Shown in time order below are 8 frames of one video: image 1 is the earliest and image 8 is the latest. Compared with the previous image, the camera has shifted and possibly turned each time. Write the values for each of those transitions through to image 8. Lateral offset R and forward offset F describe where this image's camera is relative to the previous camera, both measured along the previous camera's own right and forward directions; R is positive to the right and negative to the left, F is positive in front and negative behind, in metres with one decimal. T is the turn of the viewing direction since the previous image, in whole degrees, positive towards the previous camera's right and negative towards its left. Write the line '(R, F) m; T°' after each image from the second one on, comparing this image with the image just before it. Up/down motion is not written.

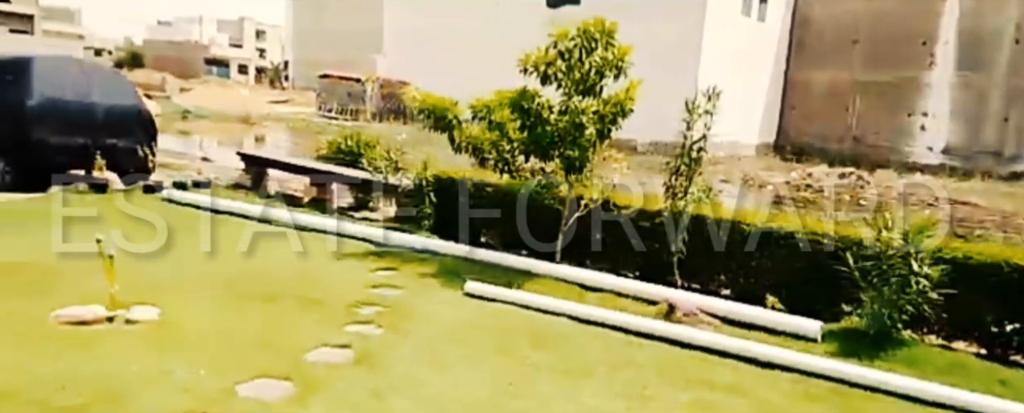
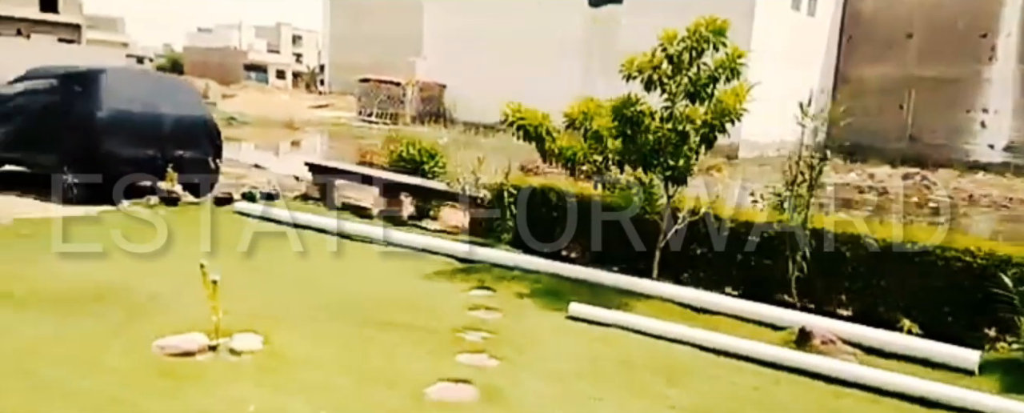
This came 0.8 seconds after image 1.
(-0.4, +0.3) m; -3°
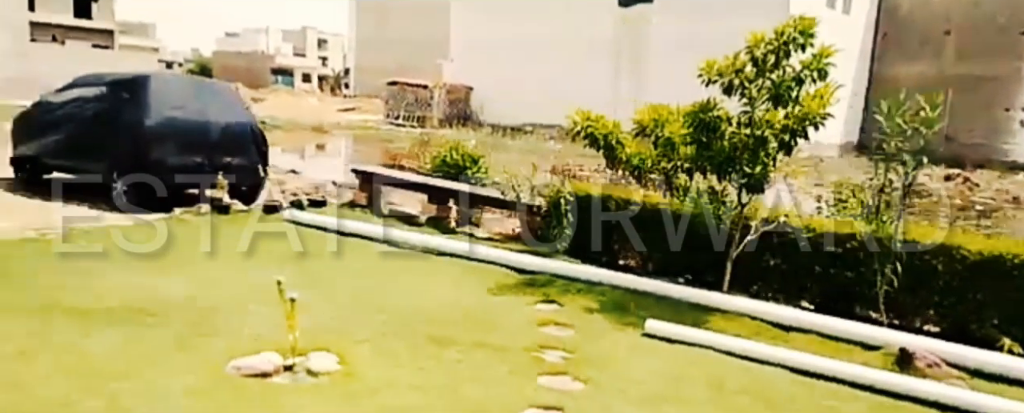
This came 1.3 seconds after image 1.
(-0.3, +0.1) m; -2°
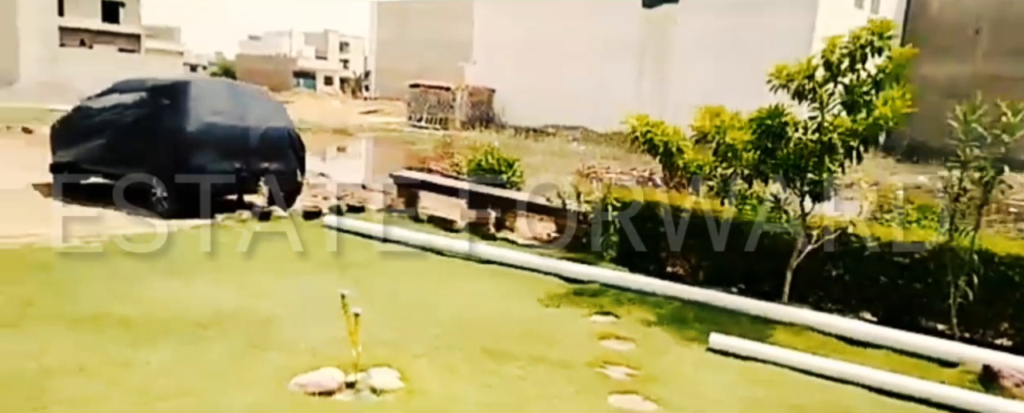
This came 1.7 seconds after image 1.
(-0.2, +0.1) m; -2°
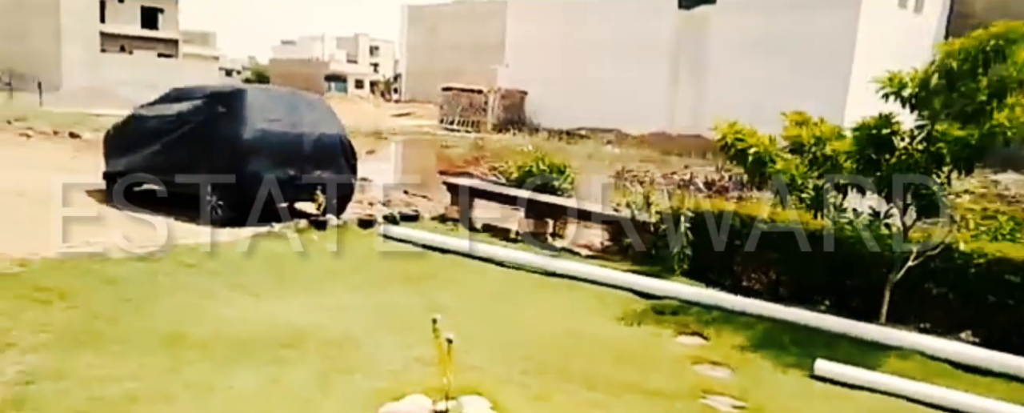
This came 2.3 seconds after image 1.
(-0.3, +0.2) m; -2°
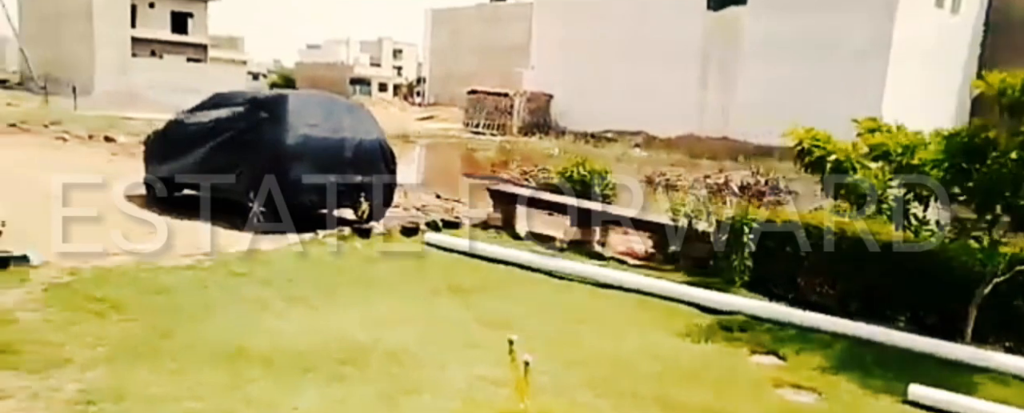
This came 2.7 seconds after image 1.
(-0.2, +0.2) m; -2°
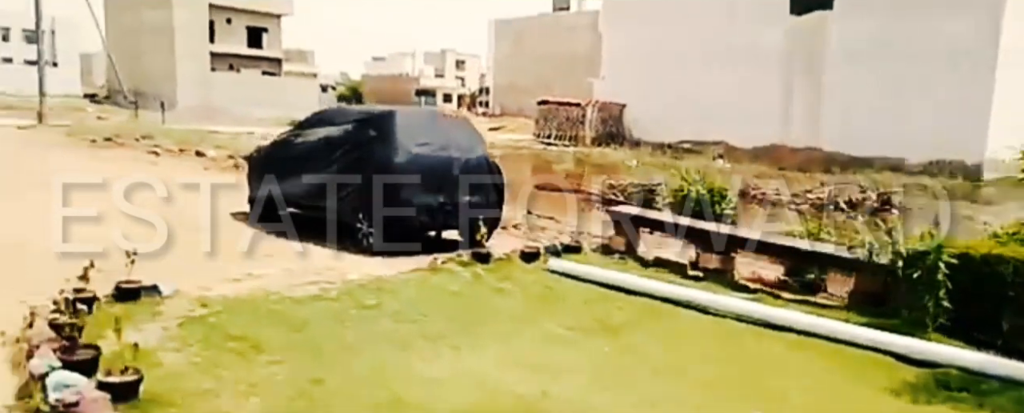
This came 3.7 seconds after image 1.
(-0.6, +0.4) m; -5°
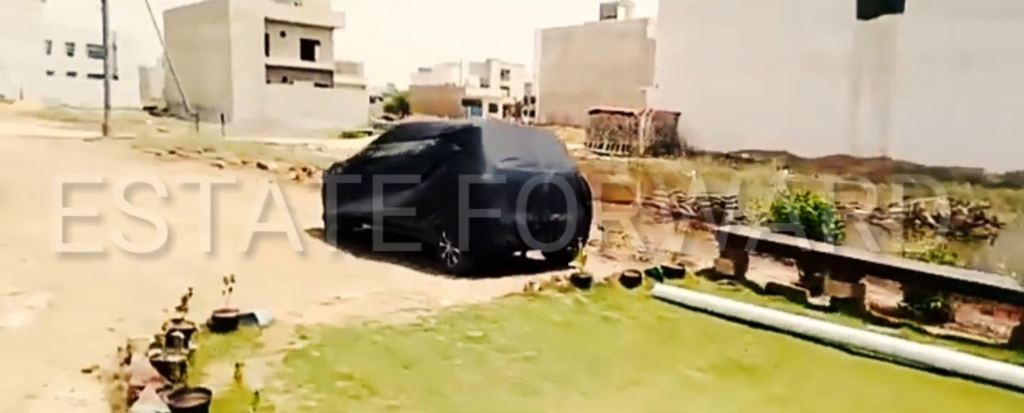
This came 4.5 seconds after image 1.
(-0.5, +0.4) m; -3°
